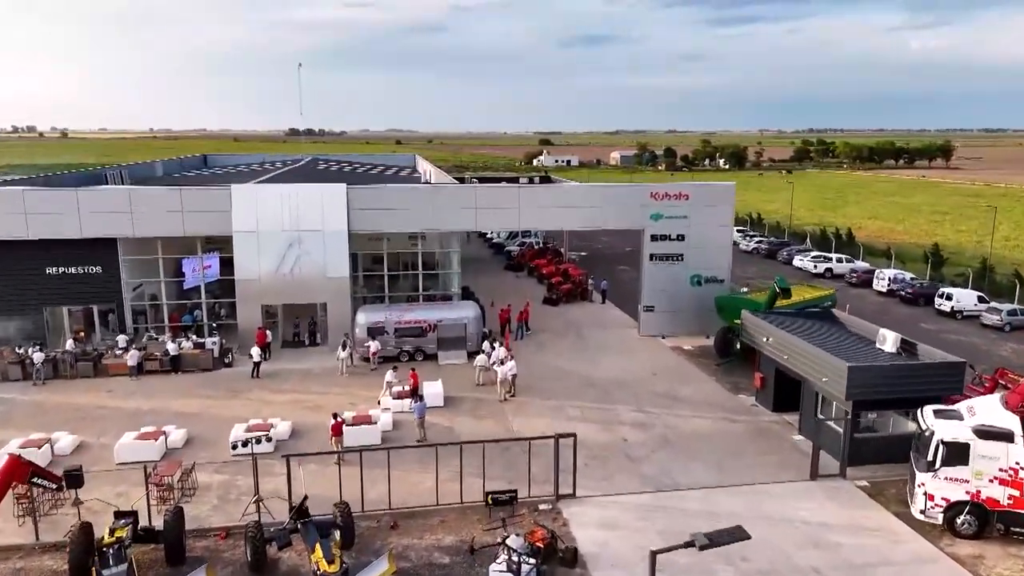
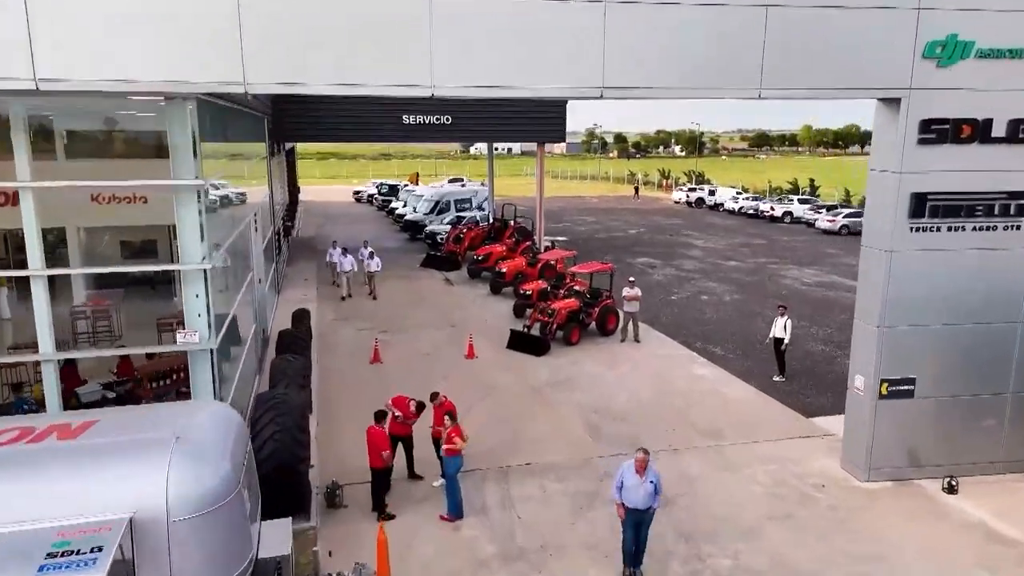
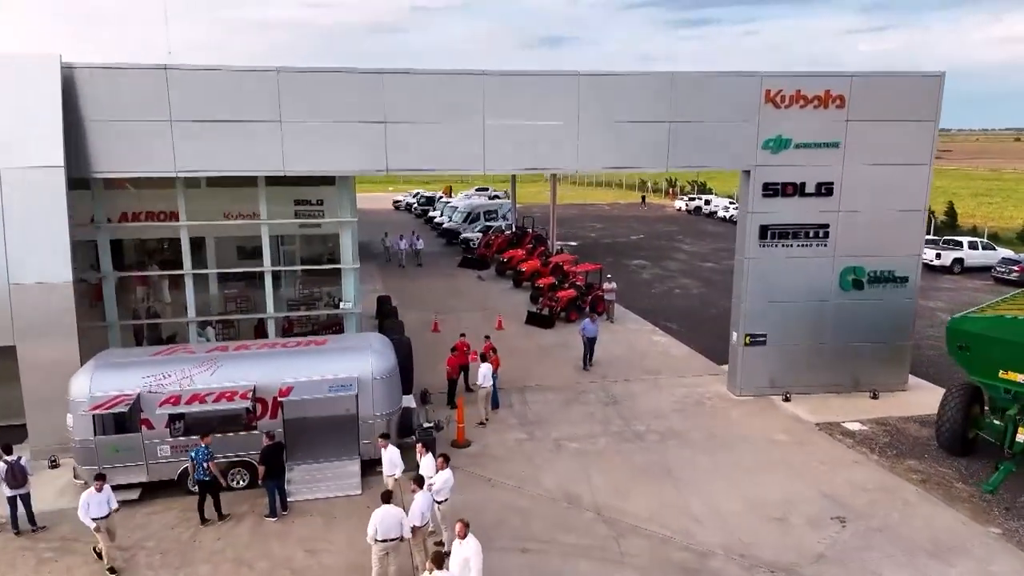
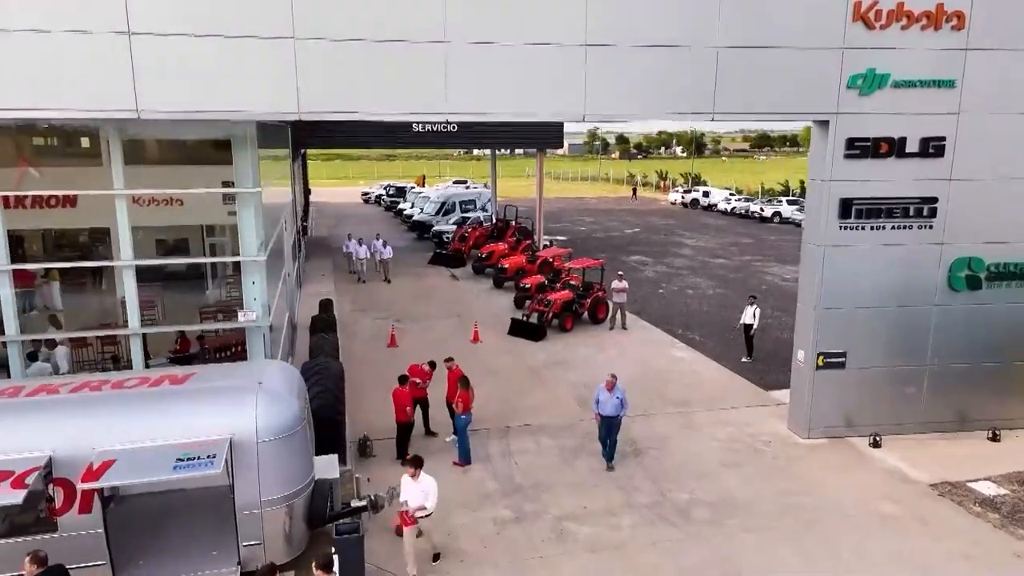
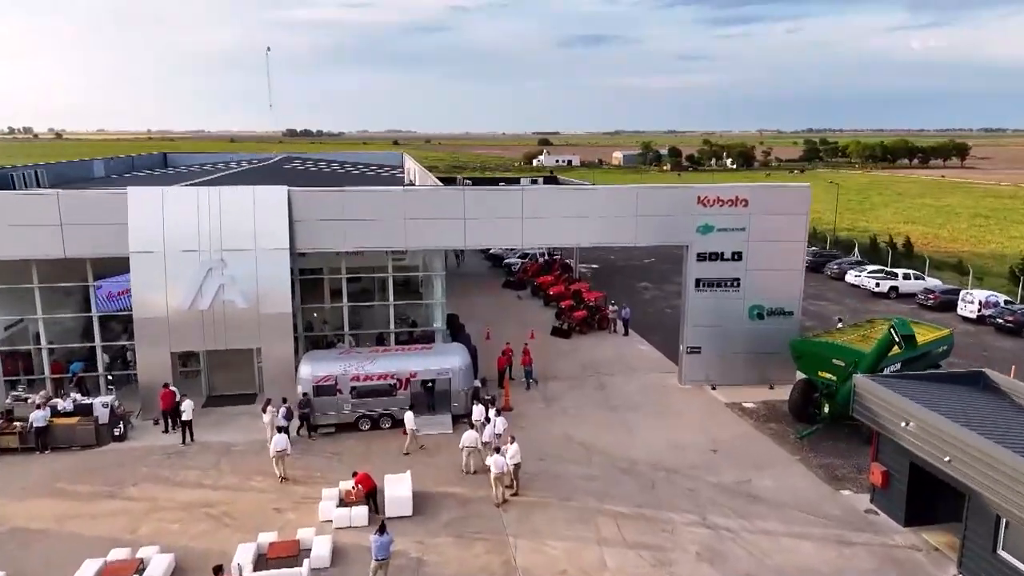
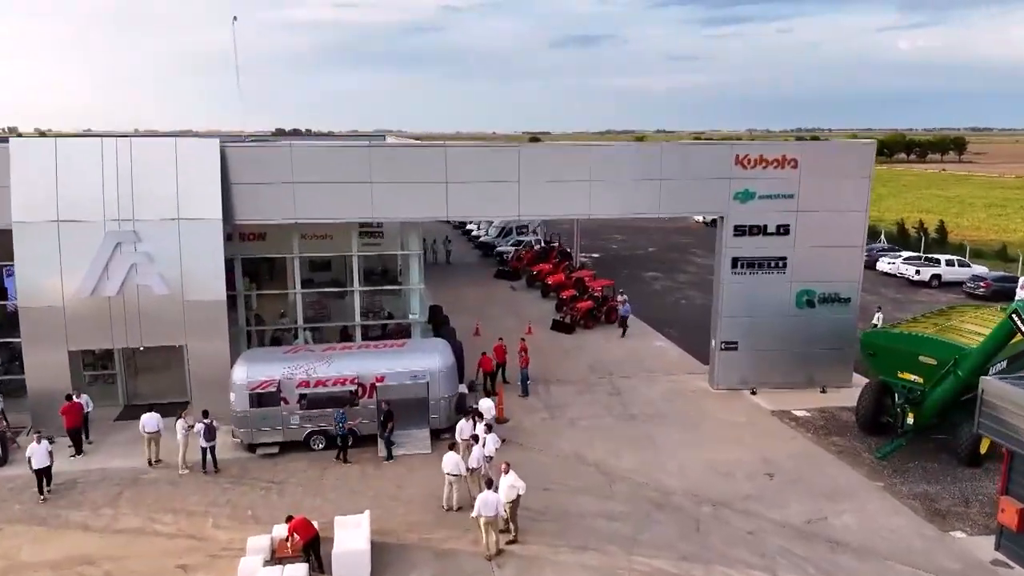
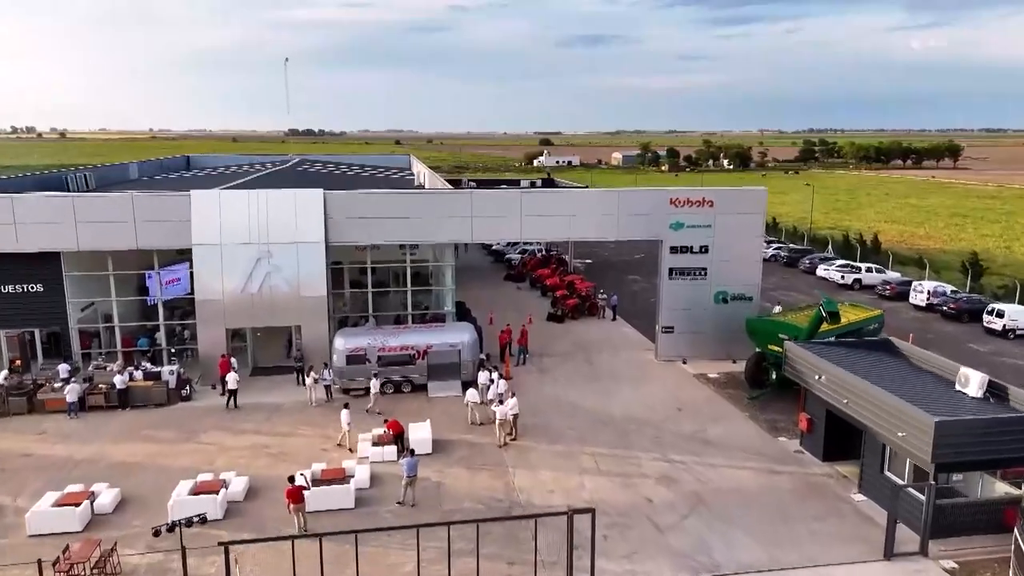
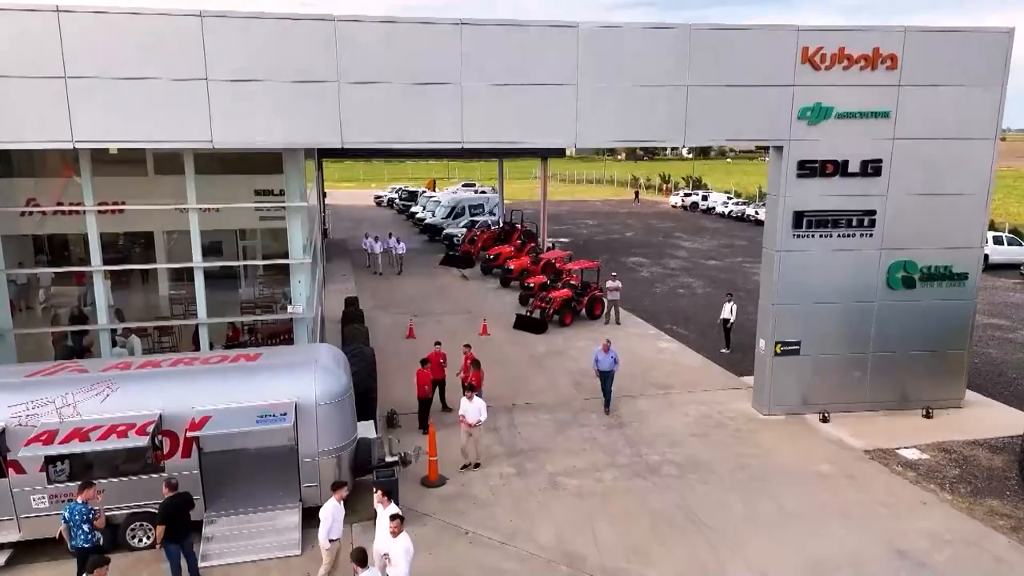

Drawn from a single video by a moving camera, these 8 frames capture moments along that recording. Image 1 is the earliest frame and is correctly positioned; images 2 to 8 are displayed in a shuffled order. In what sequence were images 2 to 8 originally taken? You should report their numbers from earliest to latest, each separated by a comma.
7, 5, 6, 3, 8, 4, 2
